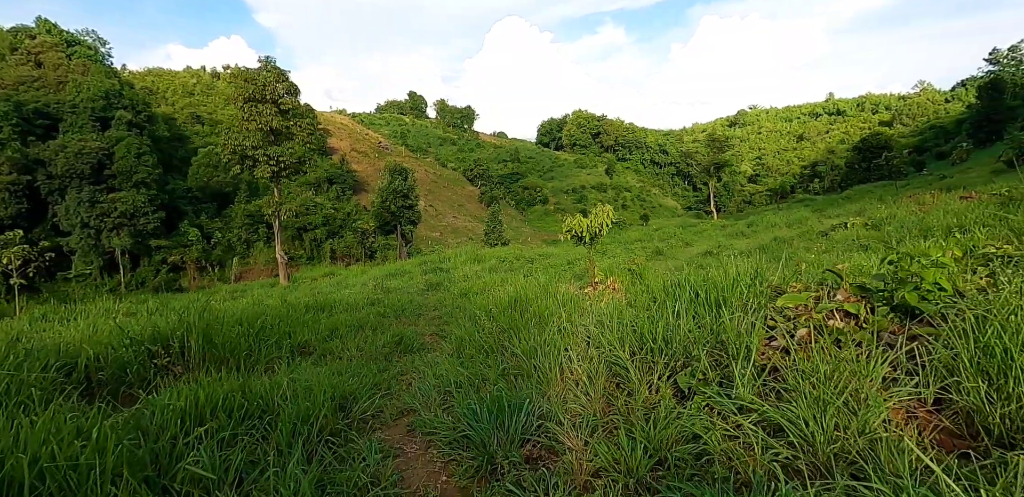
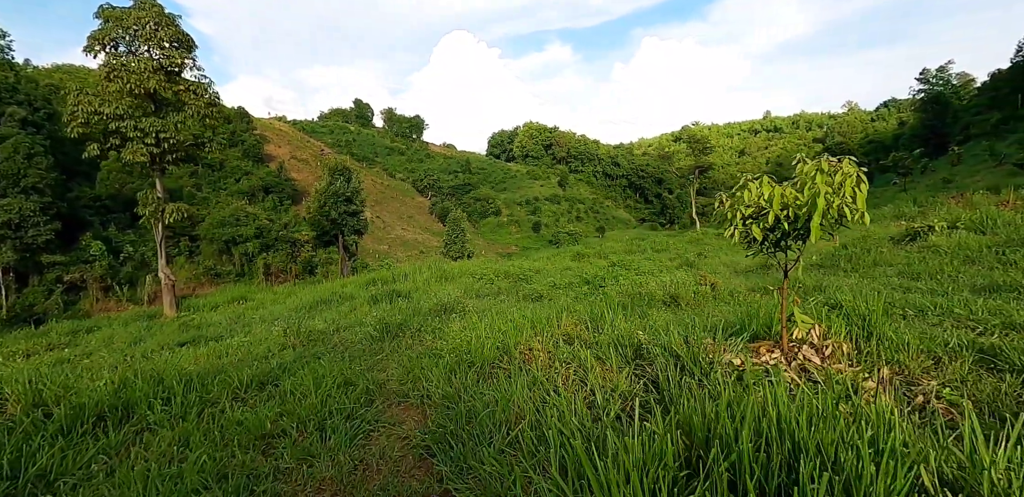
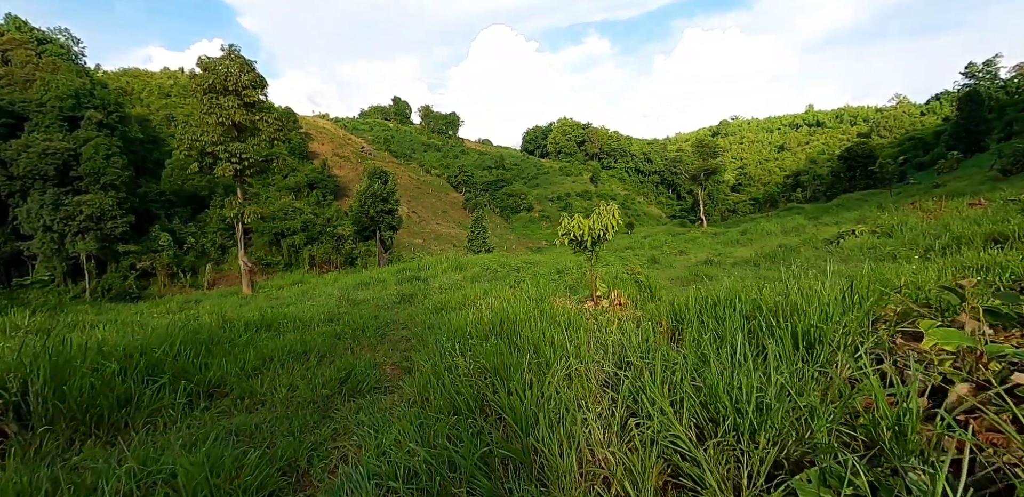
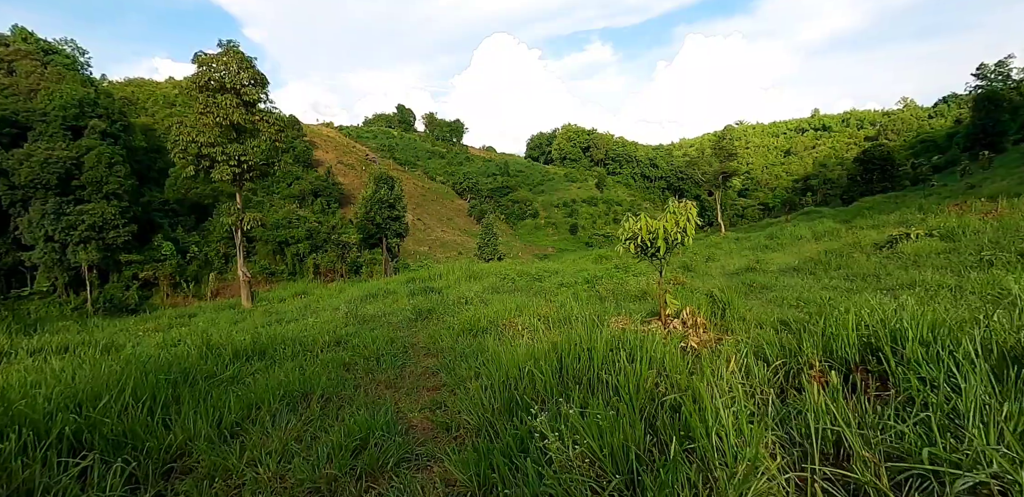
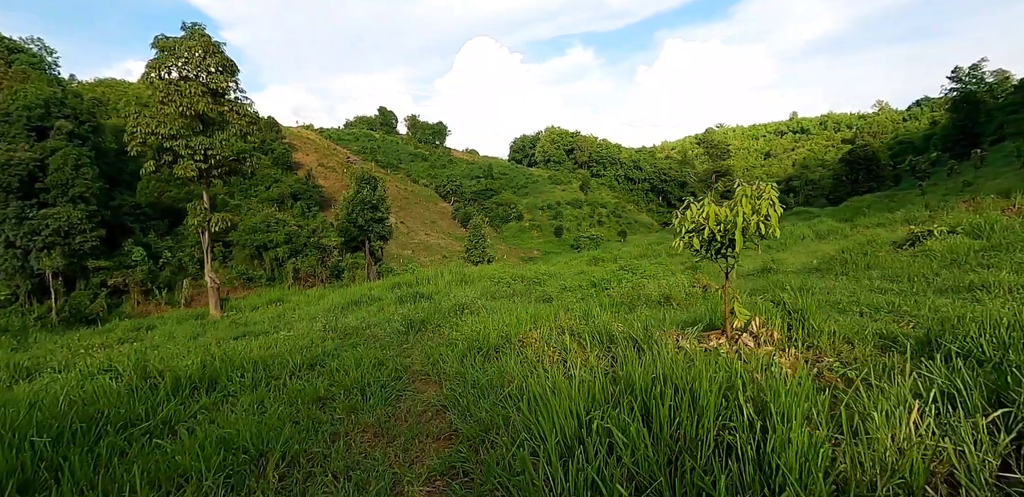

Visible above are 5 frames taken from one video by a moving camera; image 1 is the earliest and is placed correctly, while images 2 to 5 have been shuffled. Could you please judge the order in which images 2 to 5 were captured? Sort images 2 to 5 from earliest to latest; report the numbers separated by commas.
3, 4, 5, 2
